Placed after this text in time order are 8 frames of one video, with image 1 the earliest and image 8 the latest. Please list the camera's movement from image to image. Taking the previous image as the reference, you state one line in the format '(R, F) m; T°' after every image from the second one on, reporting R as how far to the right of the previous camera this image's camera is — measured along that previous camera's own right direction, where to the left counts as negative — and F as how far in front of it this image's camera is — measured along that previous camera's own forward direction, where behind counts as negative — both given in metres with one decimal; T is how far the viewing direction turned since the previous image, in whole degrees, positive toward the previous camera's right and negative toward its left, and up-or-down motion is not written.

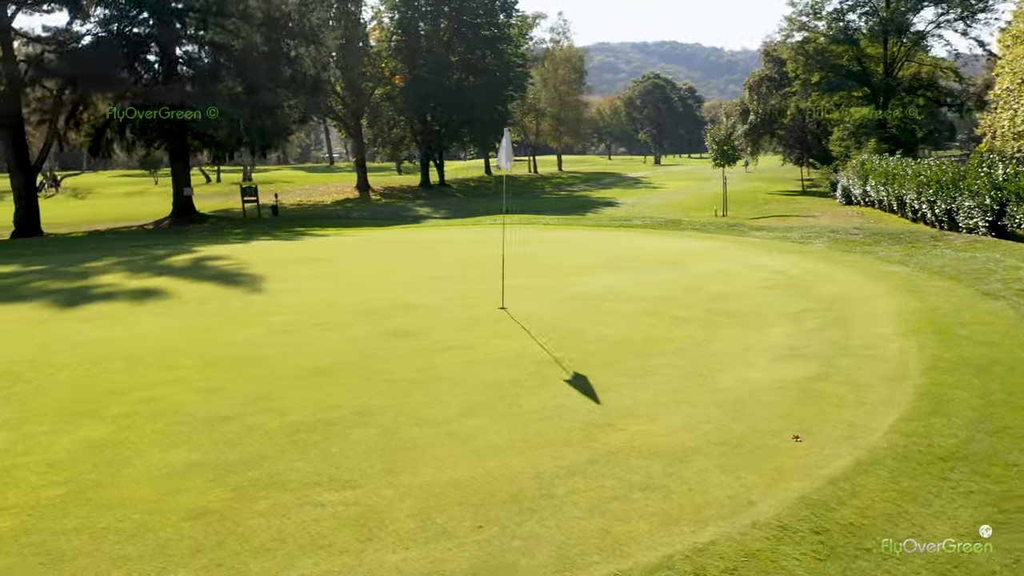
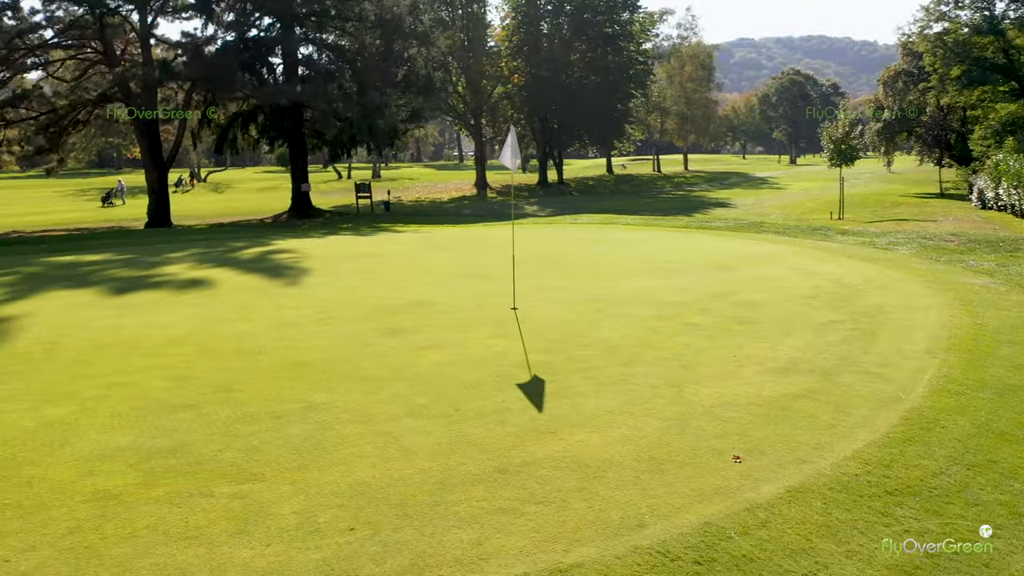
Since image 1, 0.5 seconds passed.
(+1.1, +0.2) m; -9°
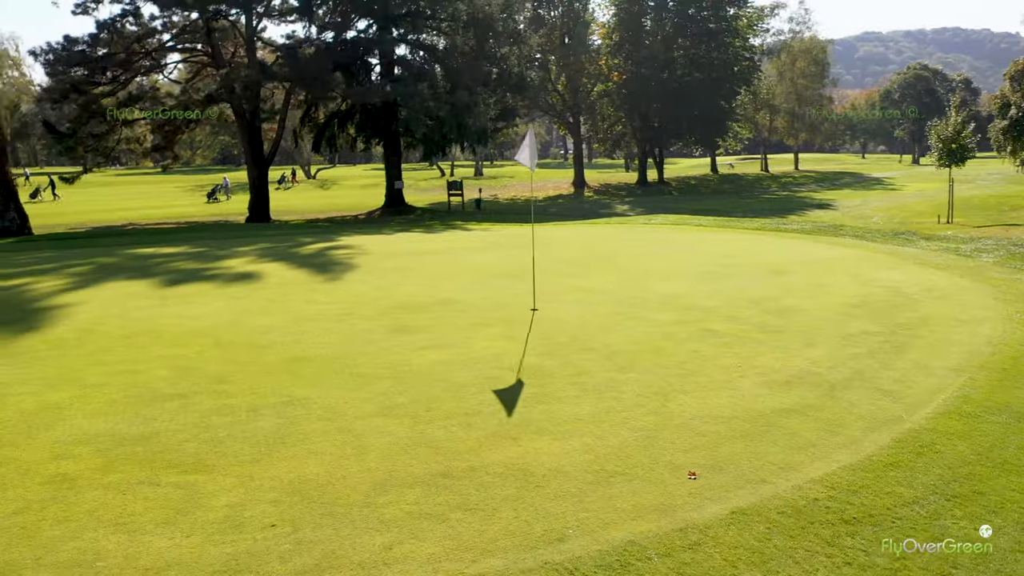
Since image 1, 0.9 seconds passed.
(+0.8, +0.1) m; -7°
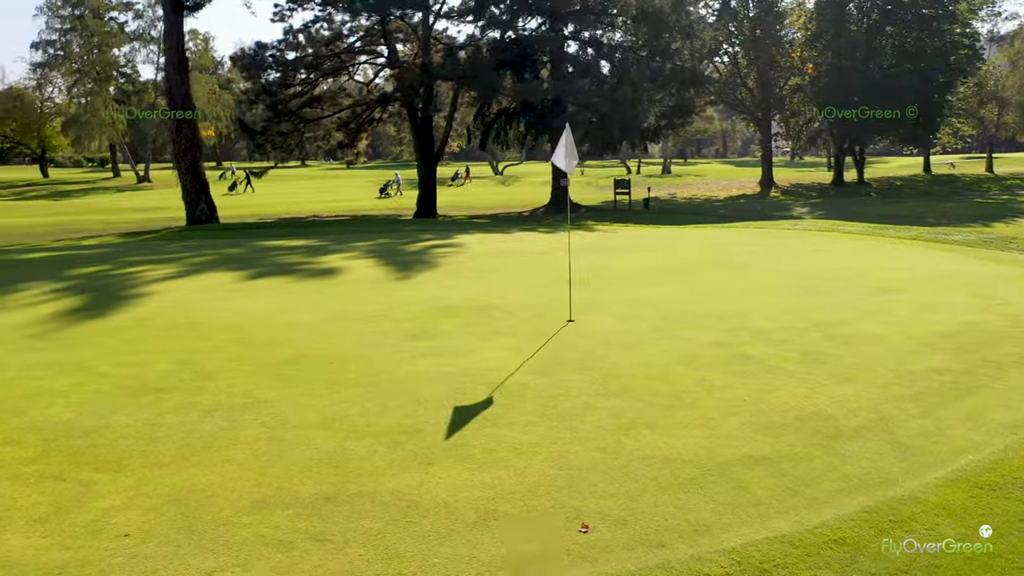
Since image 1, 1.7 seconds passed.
(+1.4, +0.6) m; -13°
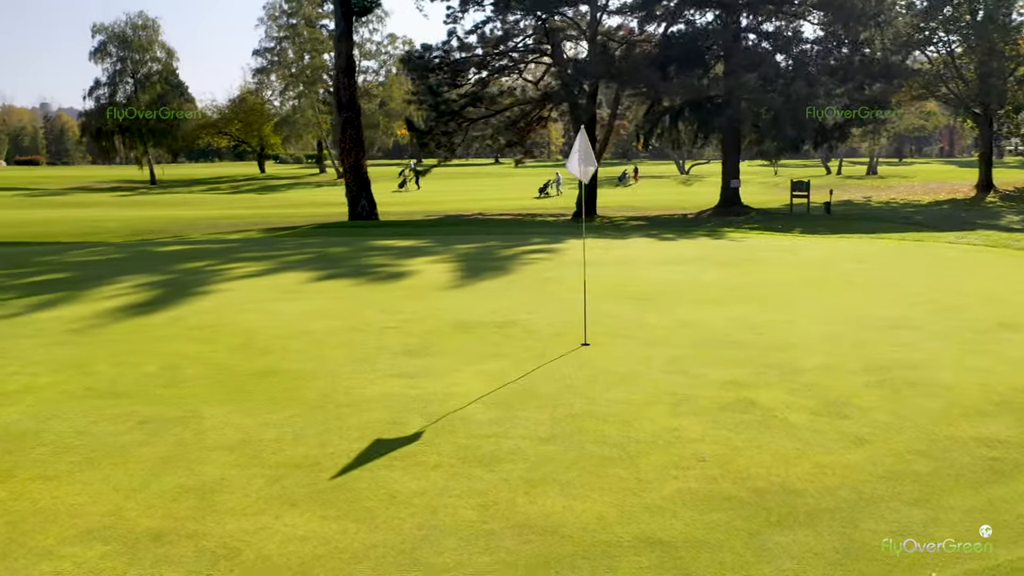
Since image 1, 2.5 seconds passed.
(+1.5, +0.8) m; -13°
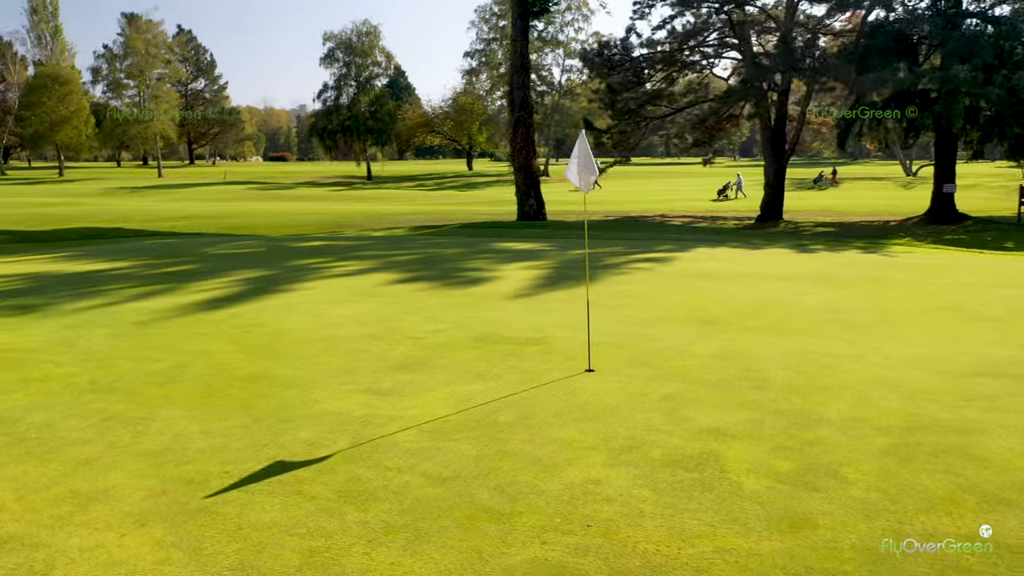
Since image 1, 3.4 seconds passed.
(+1.6, +0.7) m; -15°
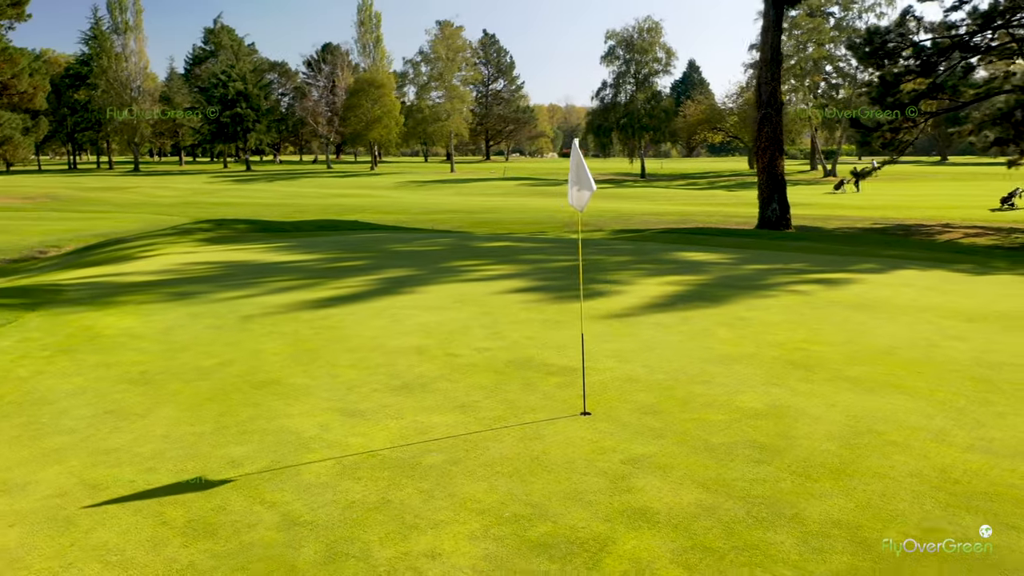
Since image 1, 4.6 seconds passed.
(+1.9, +0.9) m; -20°
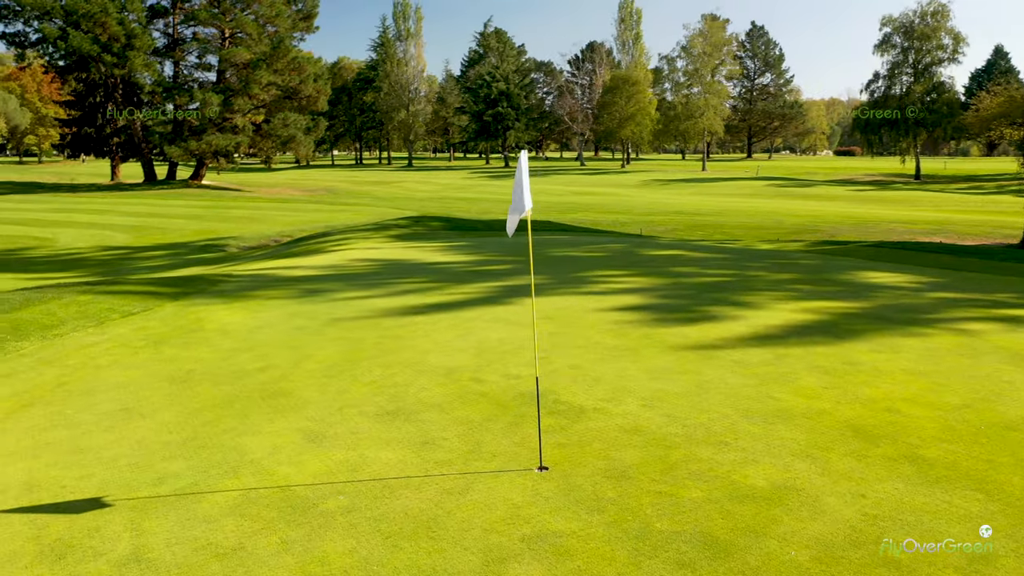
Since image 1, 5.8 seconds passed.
(+1.7, +0.9) m; -18°
